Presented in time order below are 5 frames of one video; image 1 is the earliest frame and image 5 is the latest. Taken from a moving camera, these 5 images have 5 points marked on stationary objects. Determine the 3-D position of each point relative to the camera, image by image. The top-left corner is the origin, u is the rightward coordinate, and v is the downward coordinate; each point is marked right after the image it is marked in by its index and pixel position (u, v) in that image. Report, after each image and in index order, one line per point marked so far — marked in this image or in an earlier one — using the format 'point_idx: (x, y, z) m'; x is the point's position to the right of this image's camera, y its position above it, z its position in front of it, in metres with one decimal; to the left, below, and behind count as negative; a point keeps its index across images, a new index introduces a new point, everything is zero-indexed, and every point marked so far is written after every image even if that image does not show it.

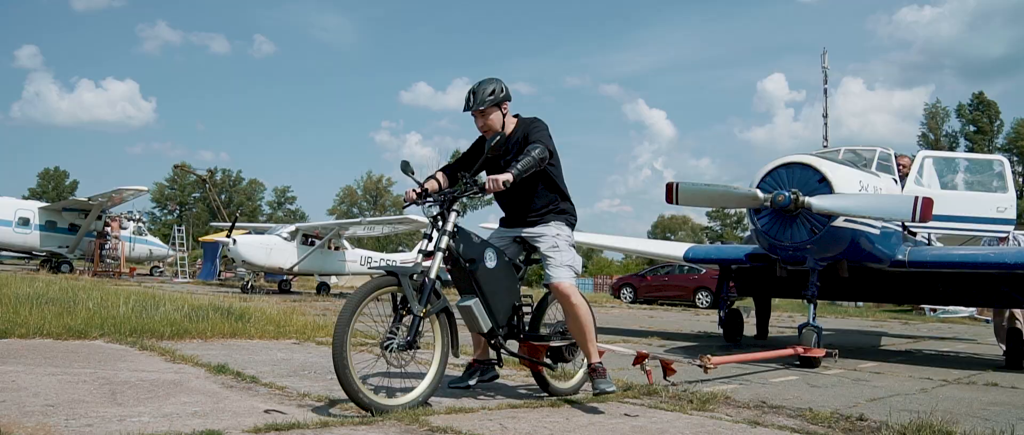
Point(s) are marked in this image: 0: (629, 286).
0: (+3.1, -1.8, +19.4) m
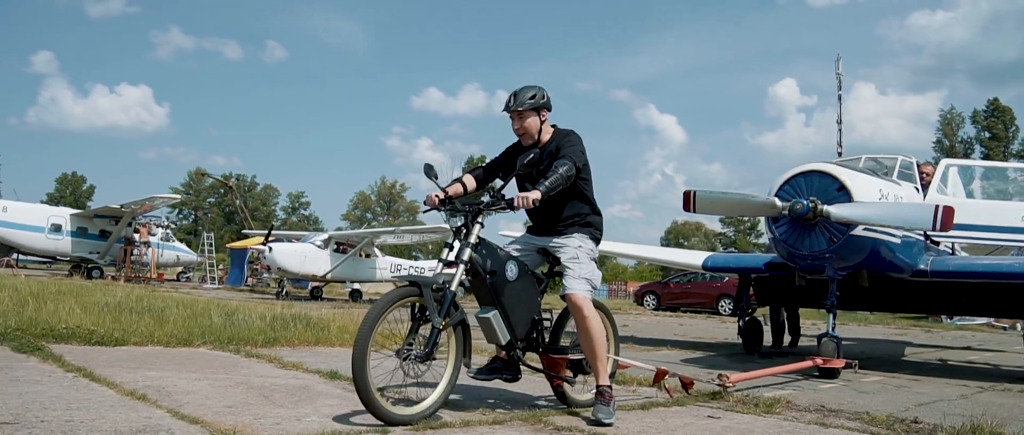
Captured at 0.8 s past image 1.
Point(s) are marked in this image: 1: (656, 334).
0: (+3.7, -2.0, +19.6) m
1: (+1.9, -1.6, +10.2) m
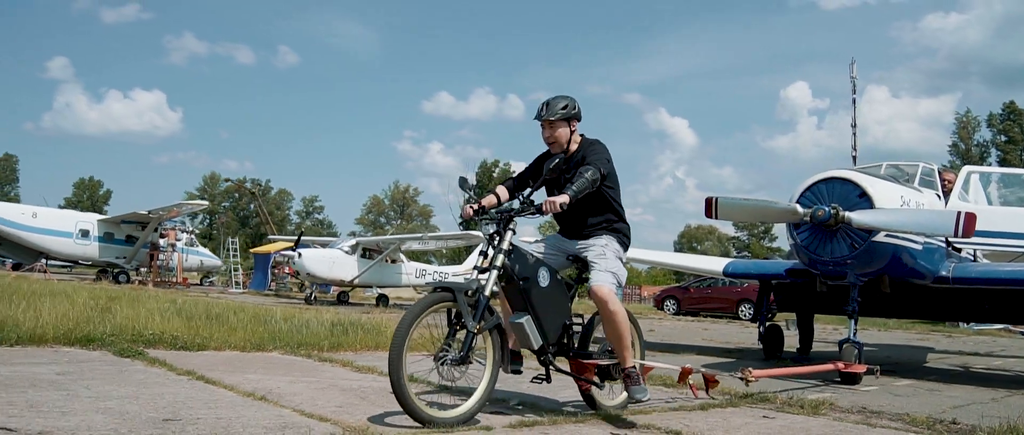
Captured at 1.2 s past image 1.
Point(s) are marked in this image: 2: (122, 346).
0: (+4.2, -2.1, +19.9) m
1: (+2.4, -1.7, +10.5) m
2: (-2.0, -0.7, +3.9) m
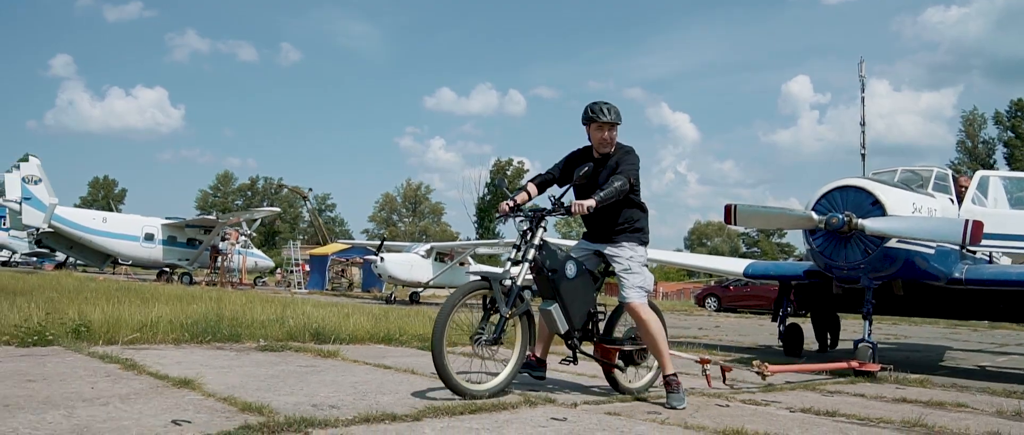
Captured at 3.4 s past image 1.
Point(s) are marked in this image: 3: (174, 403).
0: (+5.5, -2.2, +21.3) m
1: (+3.7, -1.8, +12.0) m
2: (-0.7, -0.9, +5.4) m
3: (-1.1, -0.6, +2.5) m
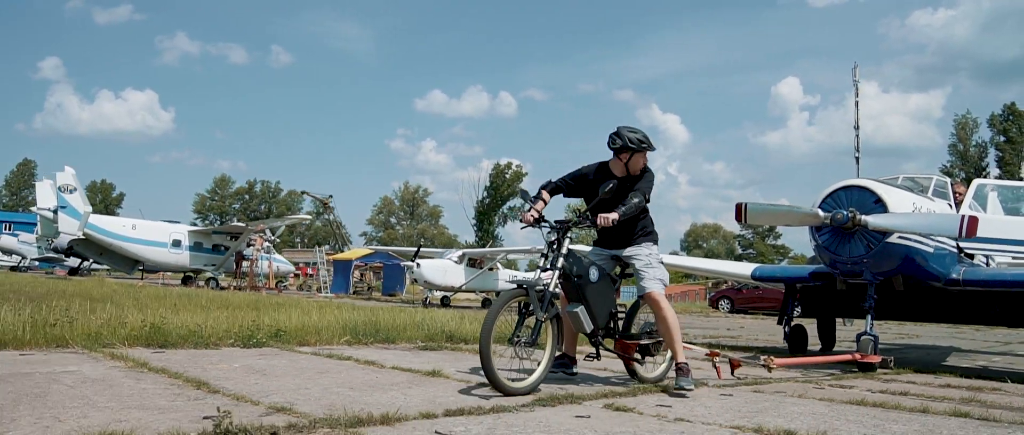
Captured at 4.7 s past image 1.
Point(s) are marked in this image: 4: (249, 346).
0: (+6.1, -2.4, +22.4) m
1: (+4.4, -2.0, +13.0) m
2: (+0.1, -1.1, +6.4) m
3: (-0.3, -0.8, +3.5) m
4: (-1.7, -0.8, +4.9) m
